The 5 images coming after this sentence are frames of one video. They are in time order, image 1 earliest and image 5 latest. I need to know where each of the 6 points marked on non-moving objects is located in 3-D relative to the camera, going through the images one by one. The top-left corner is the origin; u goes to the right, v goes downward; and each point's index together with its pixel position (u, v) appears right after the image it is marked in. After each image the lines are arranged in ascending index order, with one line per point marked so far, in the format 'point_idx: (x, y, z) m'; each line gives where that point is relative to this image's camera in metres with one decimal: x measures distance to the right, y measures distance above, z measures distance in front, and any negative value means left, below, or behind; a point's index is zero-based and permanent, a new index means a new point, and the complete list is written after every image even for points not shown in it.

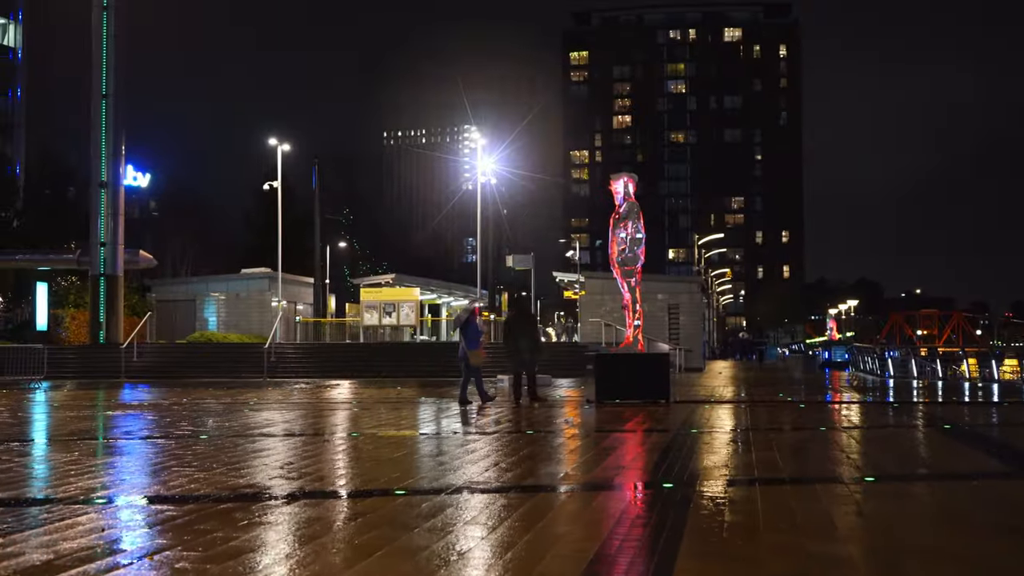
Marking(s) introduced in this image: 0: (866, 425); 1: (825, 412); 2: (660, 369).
0: (+4.7, -1.8, +14.4) m
1: (+5.2, -2.0, +17.6) m
2: (+2.6, -1.4, +19.2) m
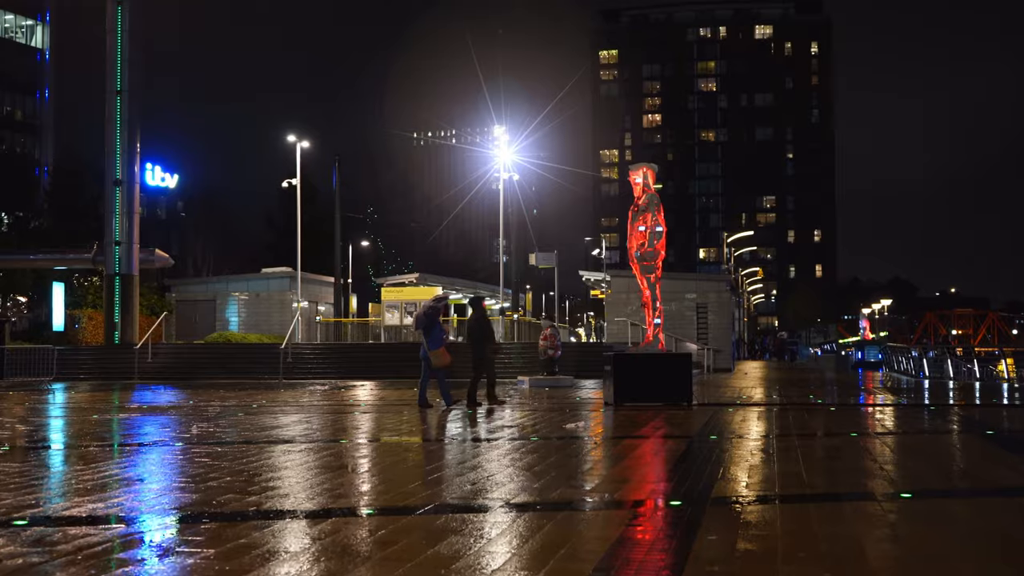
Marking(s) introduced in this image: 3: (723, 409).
0: (+4.8, -1.8, +13.3) m
1: (+5.4, -2.0, +16.5) m
2: (+2.9, -1.4, +18.2) m
3: (+3.8, -2.1, +18.5) m
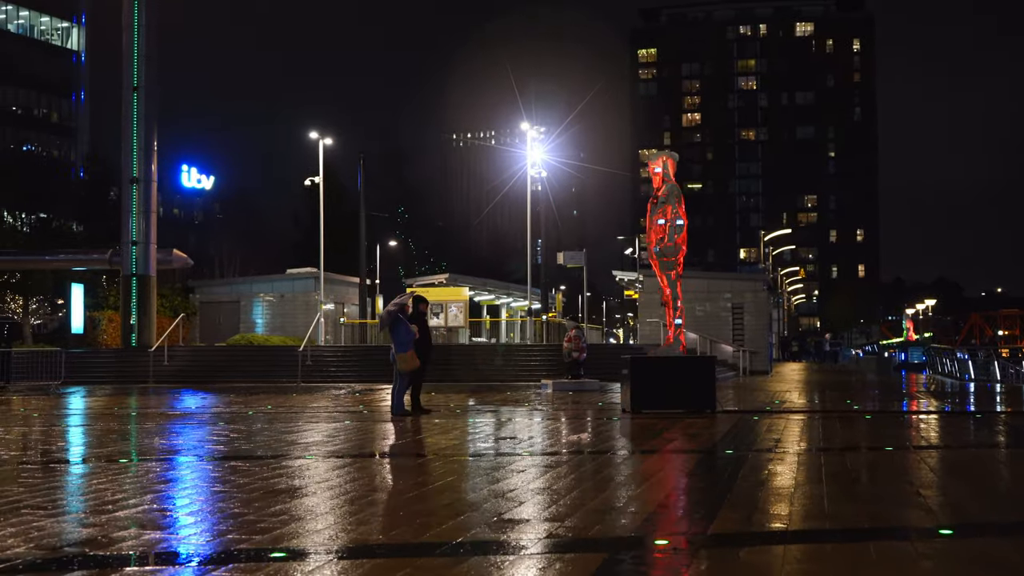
0: (+4.8, -1.7, +11.9) m
1: (+5.5, -1.9, +15.1) m
2: (+3.0, -1.4, +16.9) m
3: (+3.9, -2.1, +17.2) m
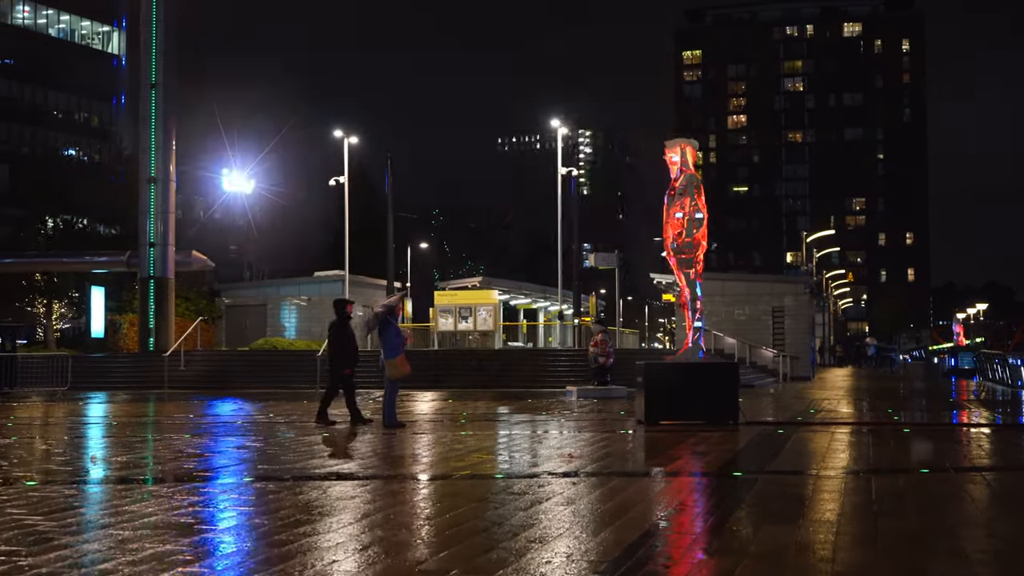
0: (+4.7, -1.7, +10.5) m
1: (+5.5, -1.9, +13.6) m
2: (+3.1, -1.4, +15.4) m
3: (+4.0, -2.1, +15.7) m
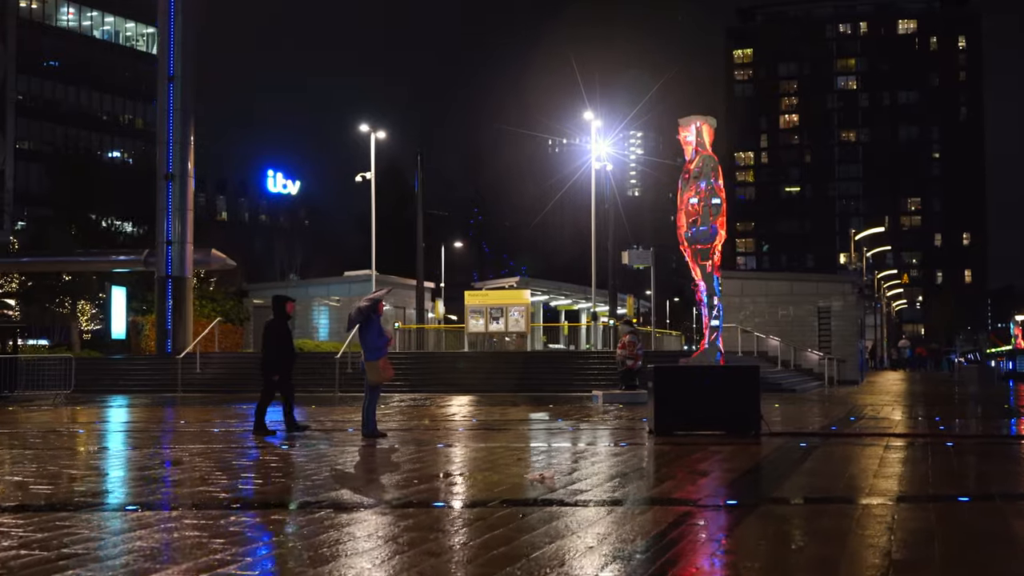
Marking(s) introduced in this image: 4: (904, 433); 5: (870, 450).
0: (+4.4, -1.7, +8.8) m
1: (+5.4, -1.9, +11.9) m
2: (+3.1, -1.3, +13.8) m
3: (+4.0, -2.0, +14.1) m
4: (+5.8, -2.2, +16.6) m
5: (+4.3, -2.0, +13.0) m
